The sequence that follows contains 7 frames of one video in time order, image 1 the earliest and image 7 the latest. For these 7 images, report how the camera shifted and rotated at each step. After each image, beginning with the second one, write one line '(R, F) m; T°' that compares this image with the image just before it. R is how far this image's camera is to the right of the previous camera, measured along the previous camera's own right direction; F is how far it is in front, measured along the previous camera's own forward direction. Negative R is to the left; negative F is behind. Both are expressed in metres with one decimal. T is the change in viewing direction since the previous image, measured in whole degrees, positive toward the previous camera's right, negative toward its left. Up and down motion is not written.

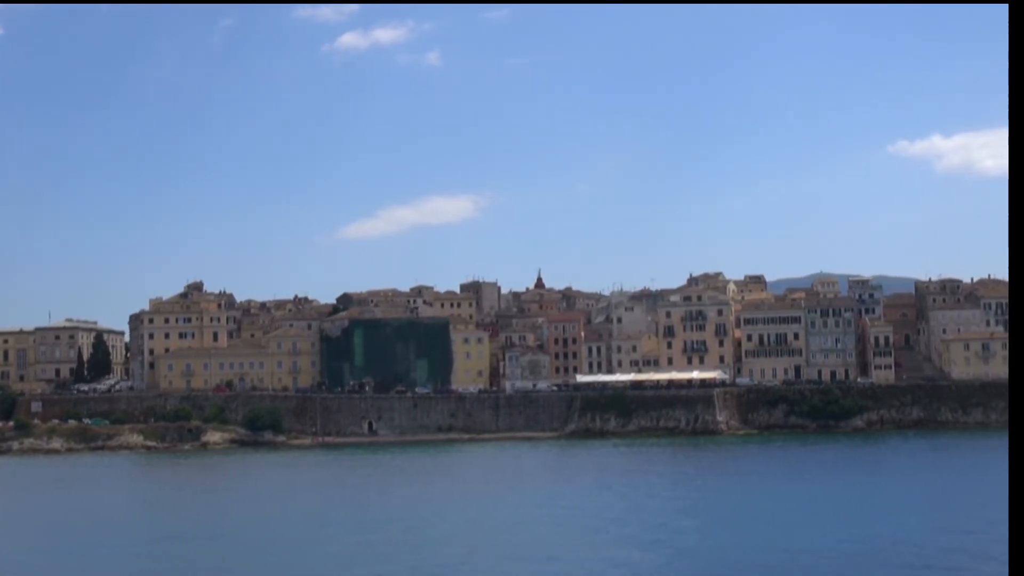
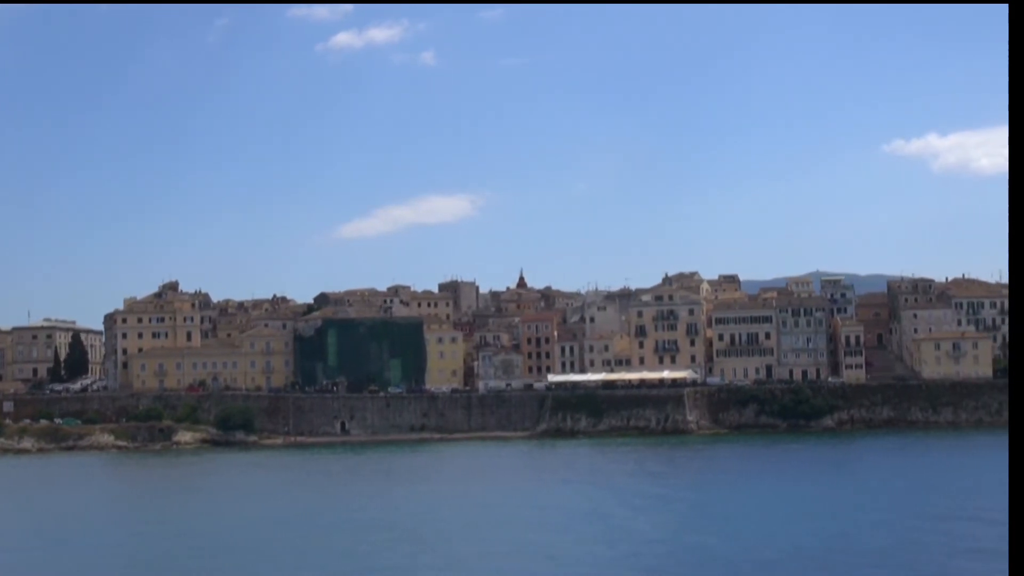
(+1.2, 0.0) m; 0°
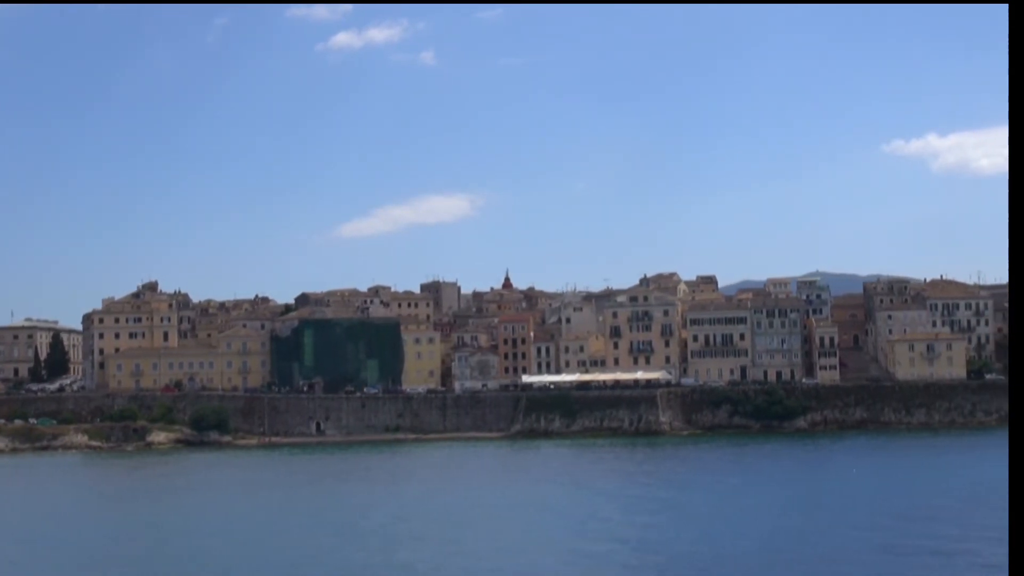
(+1.1, 0.0) m; 0°
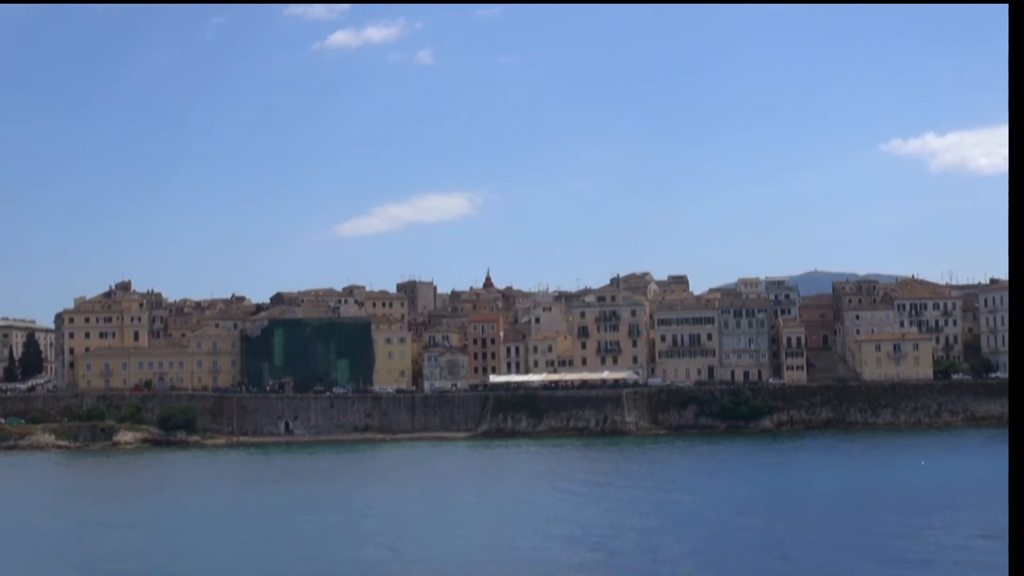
(+1.4, 0.0) m; 0°
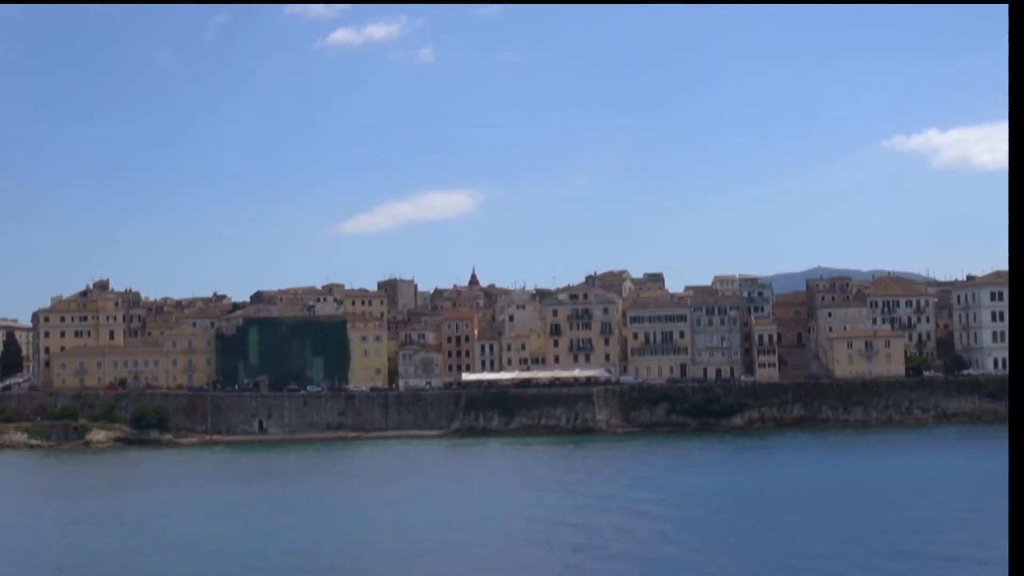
(+1.3, 0.0) m; 0°
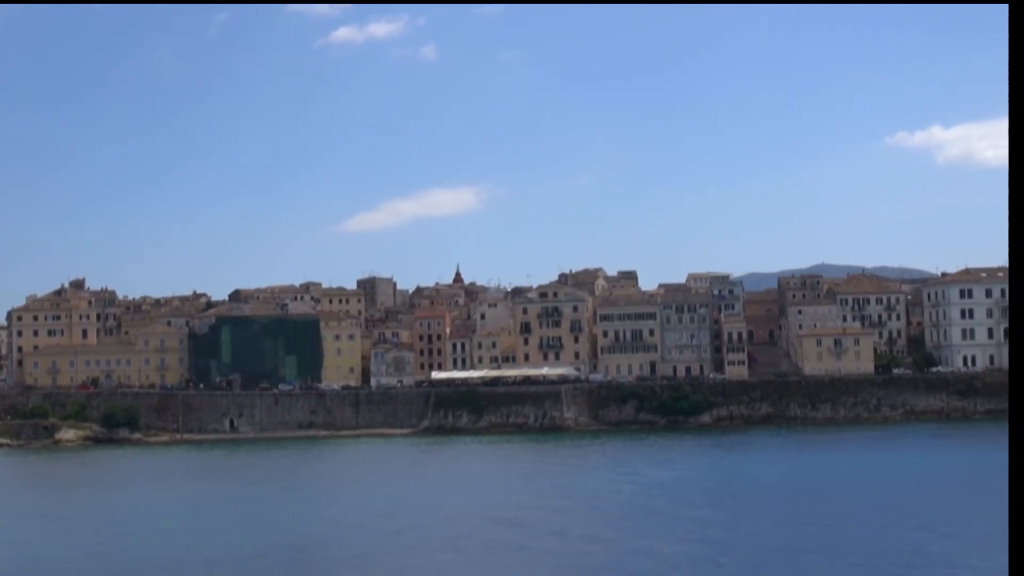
(+1.5, 0.0) m; 0°
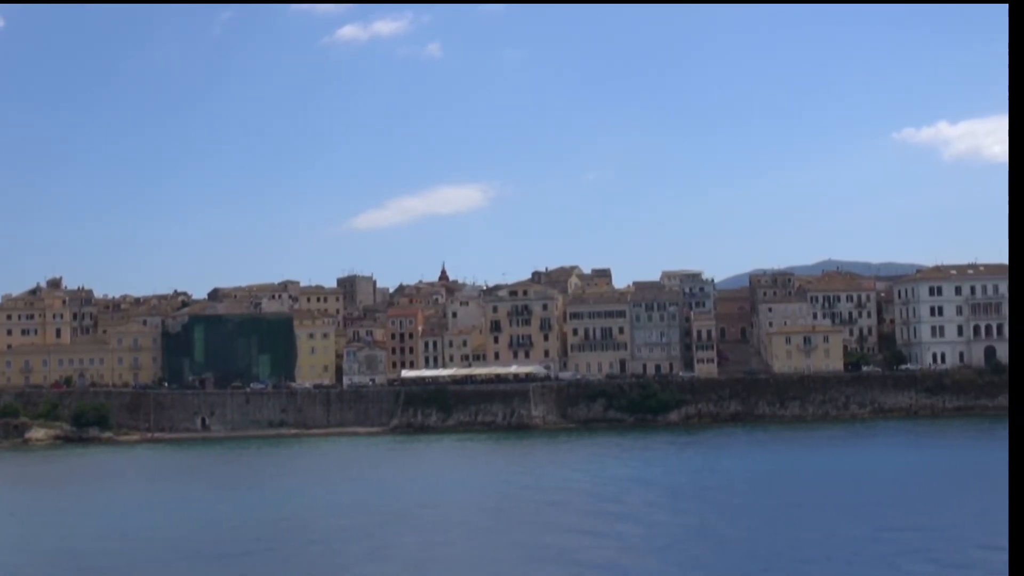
(+1.6, 0.0) m; 0°
